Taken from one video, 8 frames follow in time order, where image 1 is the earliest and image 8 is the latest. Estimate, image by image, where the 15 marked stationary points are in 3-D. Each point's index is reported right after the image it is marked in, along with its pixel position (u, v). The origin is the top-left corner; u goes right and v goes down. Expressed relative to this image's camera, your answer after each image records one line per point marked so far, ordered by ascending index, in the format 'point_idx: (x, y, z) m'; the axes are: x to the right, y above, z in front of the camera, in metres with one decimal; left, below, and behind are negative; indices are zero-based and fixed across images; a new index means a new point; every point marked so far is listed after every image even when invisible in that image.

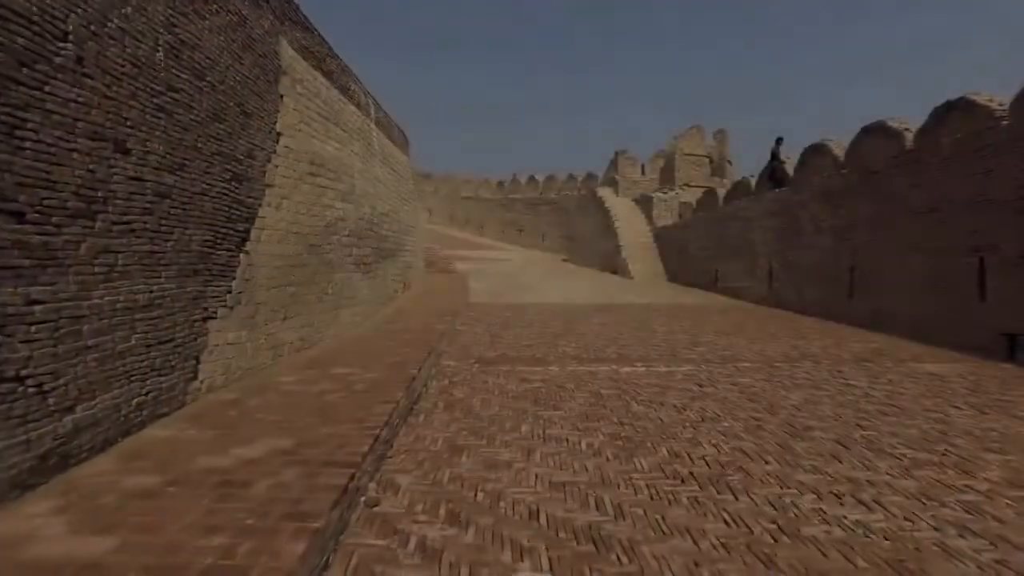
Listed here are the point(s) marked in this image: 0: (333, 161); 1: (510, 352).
0: (-2.2, +1.6, +8.8) m
1: (0.0, -0.8, +8.8) m
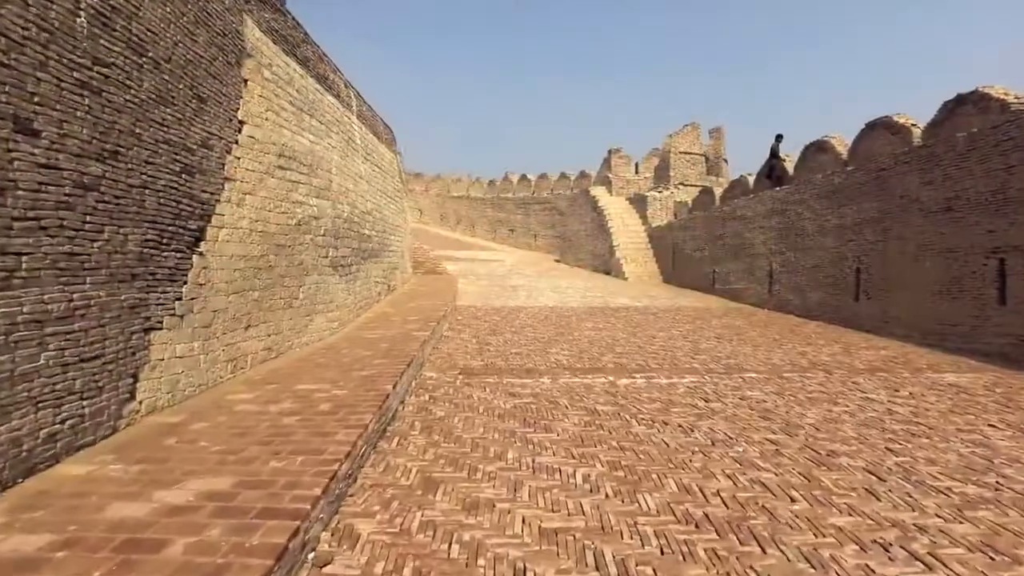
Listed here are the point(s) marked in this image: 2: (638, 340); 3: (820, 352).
0: (-2.4, +1.5, +8.1) m
1: (-0.2, -0.9, +8.2) m
2: (+1.9, -0.8, +10.3) m
3: (+4.1, -0.9, +9.4) m
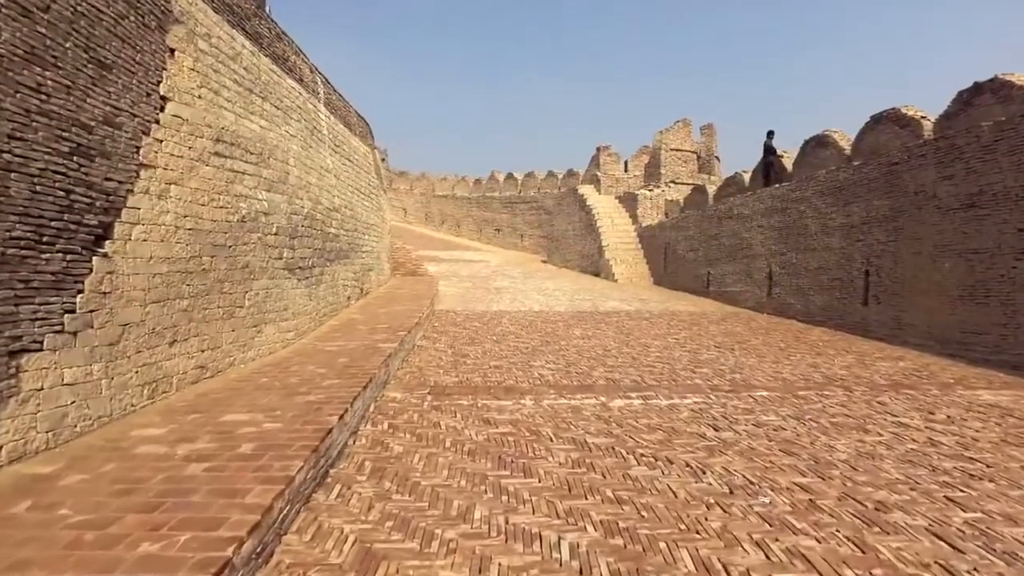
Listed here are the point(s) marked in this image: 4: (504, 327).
0: (-2.6, +1.5, +7.1) m
1: (-0.4, -0.9, +7.2) m
2: (+1.6, -0.8, +9.4) m
3: (+3.9, -0.9, +8.5) m
4: (-0.1, -0.6, +11.5) m
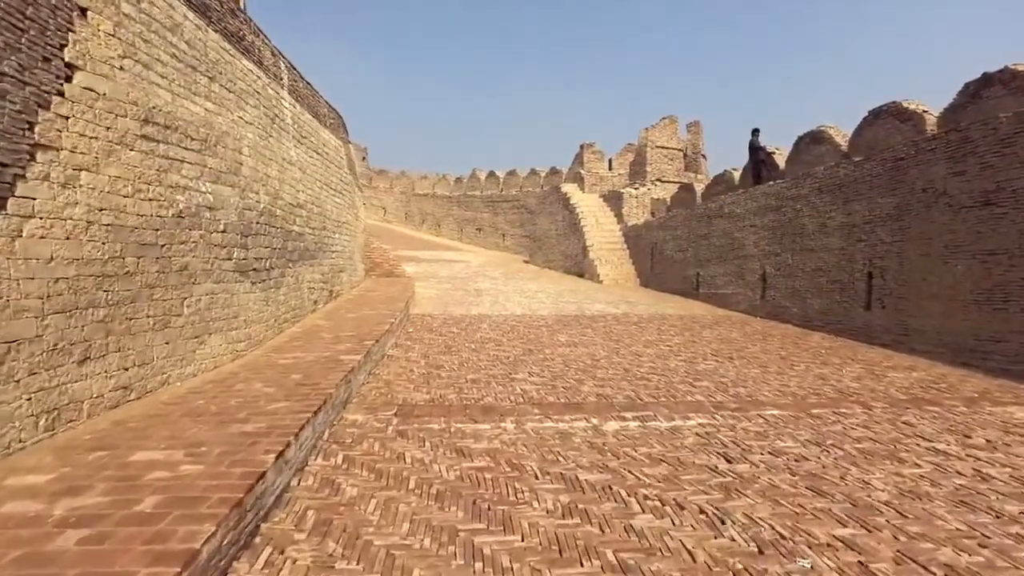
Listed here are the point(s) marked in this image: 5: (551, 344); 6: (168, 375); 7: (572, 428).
0: (-2.8, +1.4, +6.2) m
1: (-0.6, -1.0, +6.4) m
2: (+1.3, -0.9, +8.6) m
3: (+3.7, -1.0, +7.8) m
4: (-0.4, -0.7, +10.6) m
5: (+0.5, -0.8, +9.7) m
6: (-2.7, -0.7, +5.4) m
7: (+0.5, -1.1, +5.4) m
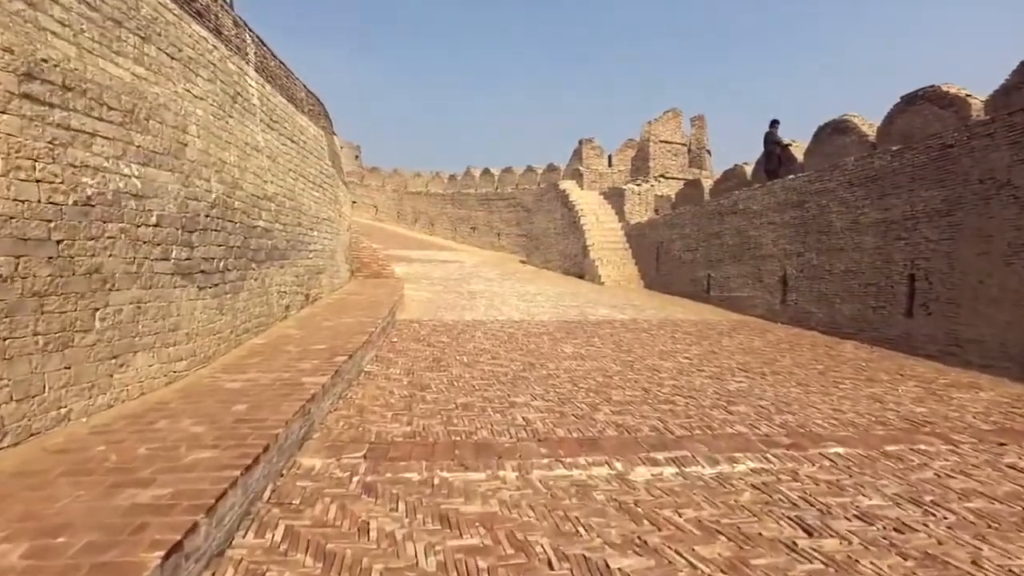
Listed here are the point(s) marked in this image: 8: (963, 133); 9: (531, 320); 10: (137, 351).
0: (-2.8, +1.4, +5.0) m
1: (-0.6, -1.0, +5.2) m
2: (+1.3, -0.9, +7.4) m
3: (+3.7, -1.0, +6.6) m
4: (-0.5, -0.7, +9.4) m
5: (+0.5, -0.8, +8.5) m
6: (-2.6, -0.7, +4.2) m
7: (+0.5, -1.1, +4.1) m
8: (+5.6, +1.9, +8.6) m
9: (+0.3, -0.6, +12.3) m
10: (-2.6, -0.4, +4.9) m
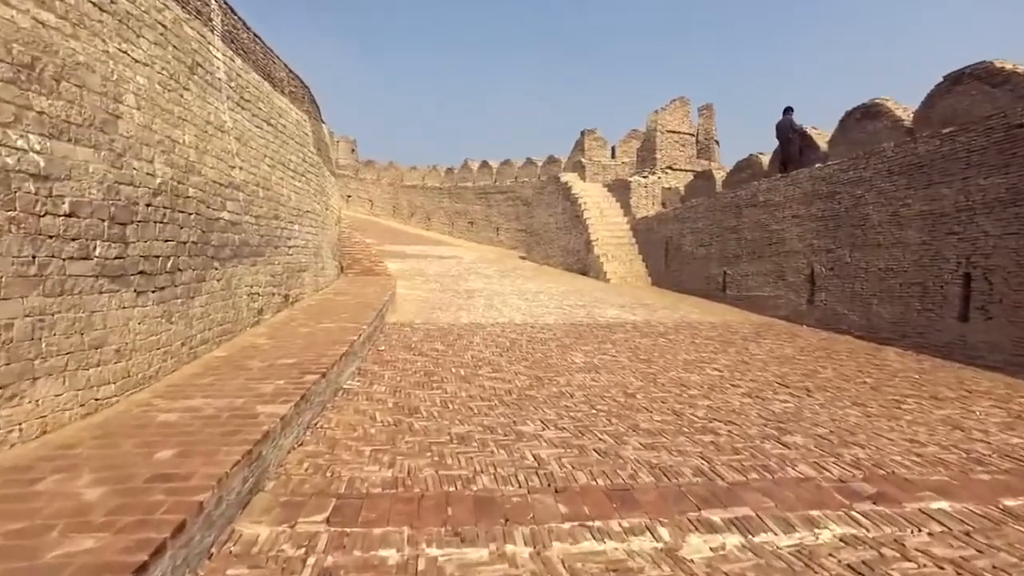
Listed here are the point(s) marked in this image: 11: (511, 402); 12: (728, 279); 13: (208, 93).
0: (-2.7, +1.4, +3.8) m
1: (-0.5, -1.1, +4.1) m
2: (+1.4, -1.0, +6.3) m
3: (+3.7, -1.1, +5.5) m
4: (-0.4, -0.8, +8.3) m
5: (+0.6, -0.9, +7.4) m
6: (-2.6, -0.8, +3.1) m
7: (+0.5, -1.2, +3.0) m
8: (+5.6, +1.9, +7.5) m
9: (+0.4, -0.6, +11.2) m
10: (-2.6, -0.5, +3.8) m
11: (0.0, -0.9, +5.9) m
12: (+4.5, +0.2, +14.5) m
13: (-3.1, +2.0, +7.2) m
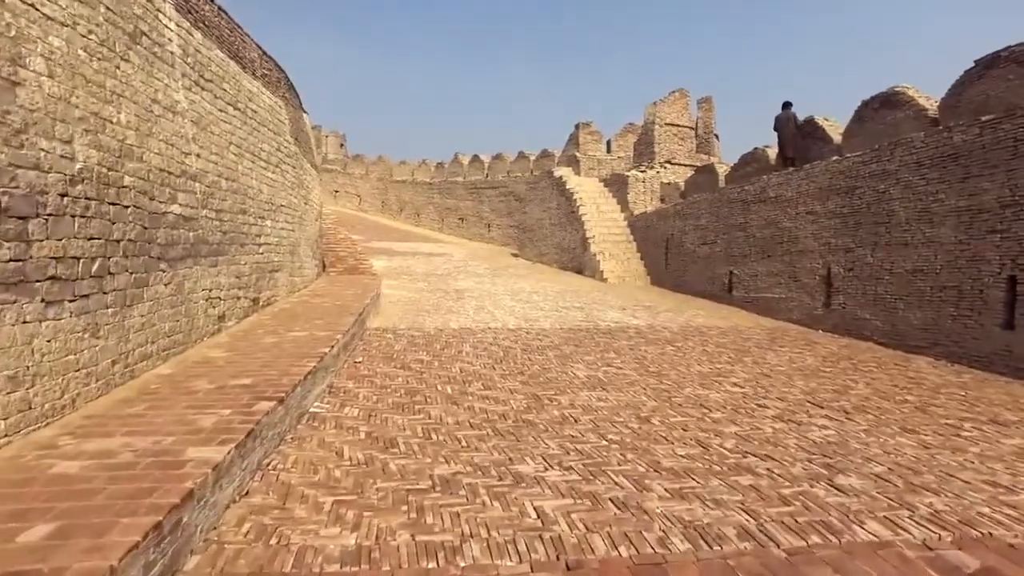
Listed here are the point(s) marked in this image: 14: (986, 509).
0: (-2.7, +1.3, +2.9) m
1: (-0.5, -1.1, +3.1) m
2: (+1.3, -1.0, +5.4) m
3: (+3.7, -1.1, +4.6) m
4: (-0.5, -0.8, +7.4) m
5: (+0.5, -0.9, +6.5) m
6: (-2.6, -0.8, +2.1) m
7: (+0.5, -1.2, +2.1) m
8: (+5.6, +1.8, +6.7) m
9: (+0.3, -0.6, +10.2) m
10: (-2.6, -0.5, +2.9) m
11: (0.0, -1.0, +5.0) m
12: (+4.3, +0.2, +13.6) m
13: (-3.1, +1.9, +6.2) m
14: (+2.5, -1.2, +3.7) m
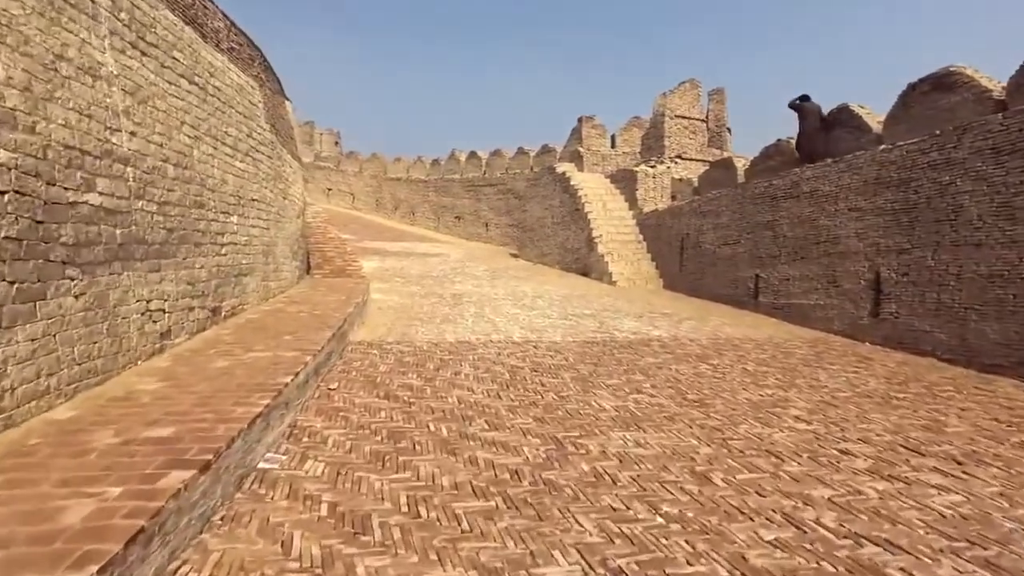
0: (-2.6, +1.2, +1.5) m
1: (-0.4, -1.2, +1.8) m
2: (+1.4, -1.1, +4.0) m
3: (+3.8, -1.2, +3.3) m
4: (-0.4, -0.9, +6.0) m
5: (+0.6, -1.0, +5.2) m
6: (-2.5, -0.9, +0.7) m
7: (+0.6, -1.3, +0.8) m
8: (+5.7, +1.8, +5.3) m
9: (+0.3, -0.7, +8.9) m
10: (-2.5, -0.6, +1.5) m
11: (+0.1, -1.1, +3.6) m
12: (+4.4, +0.1, +12.3) m
13: (-3.0, +1.9, +4.8) m
14: (+2.6, -1.3, +2.4) m
